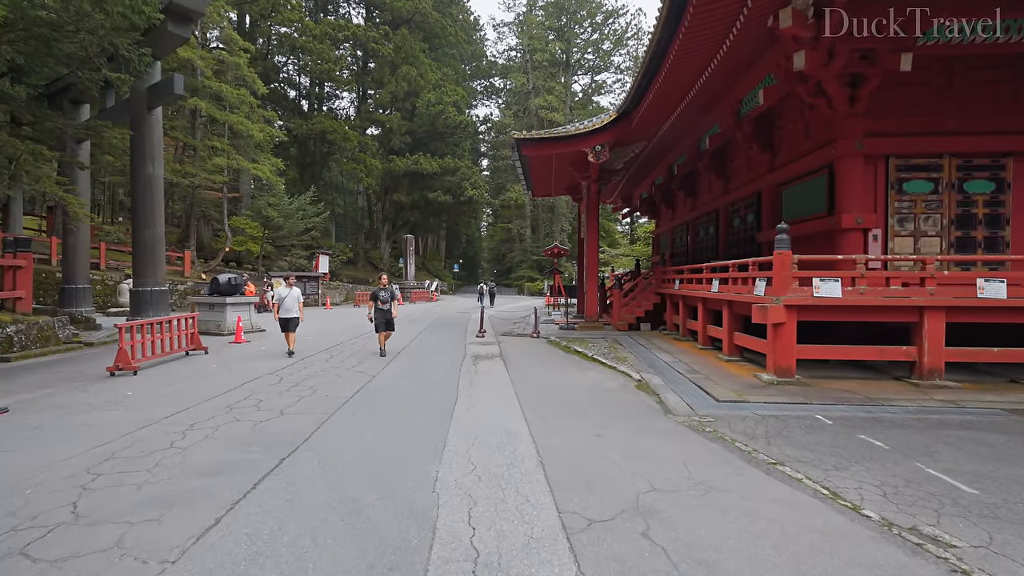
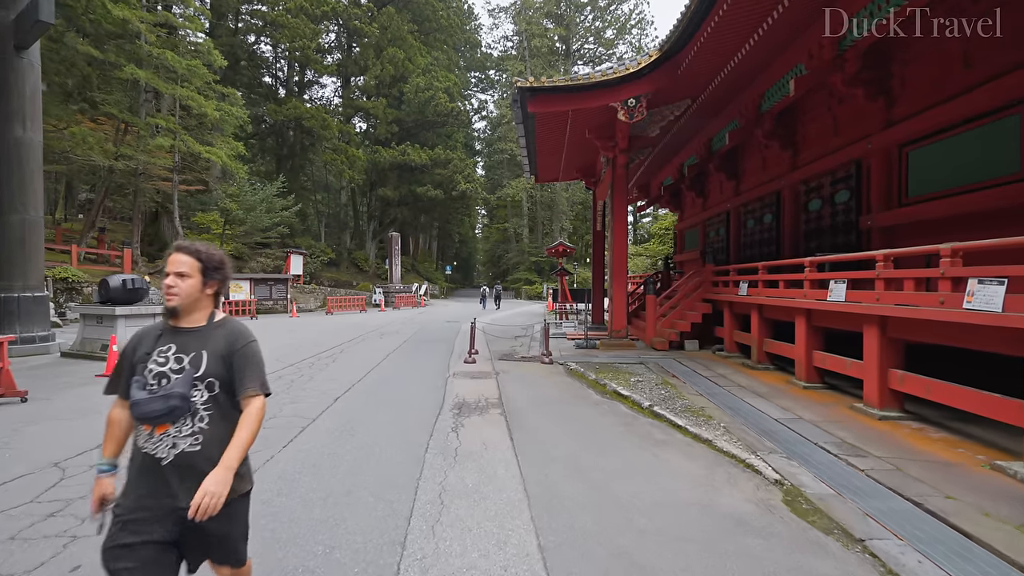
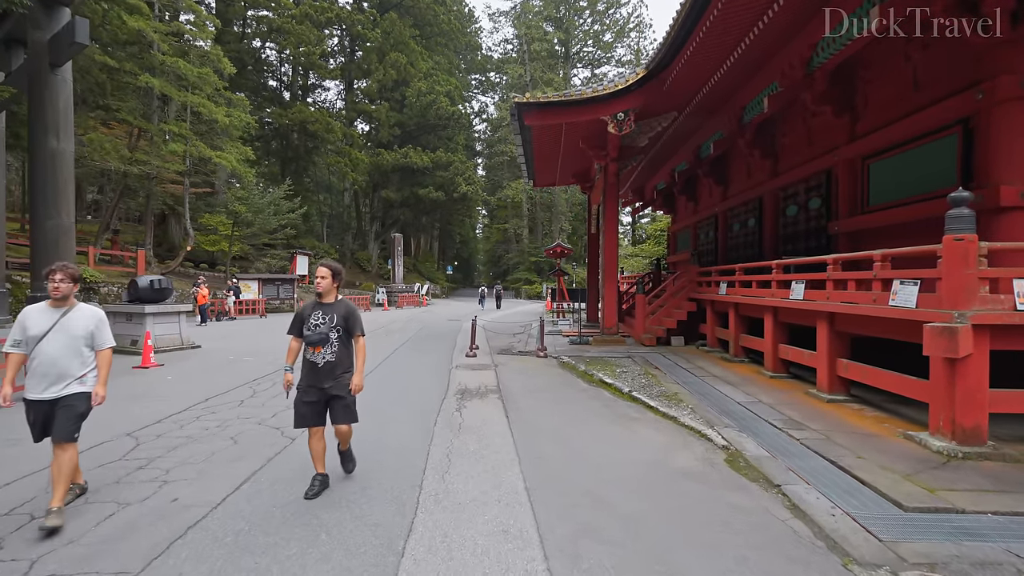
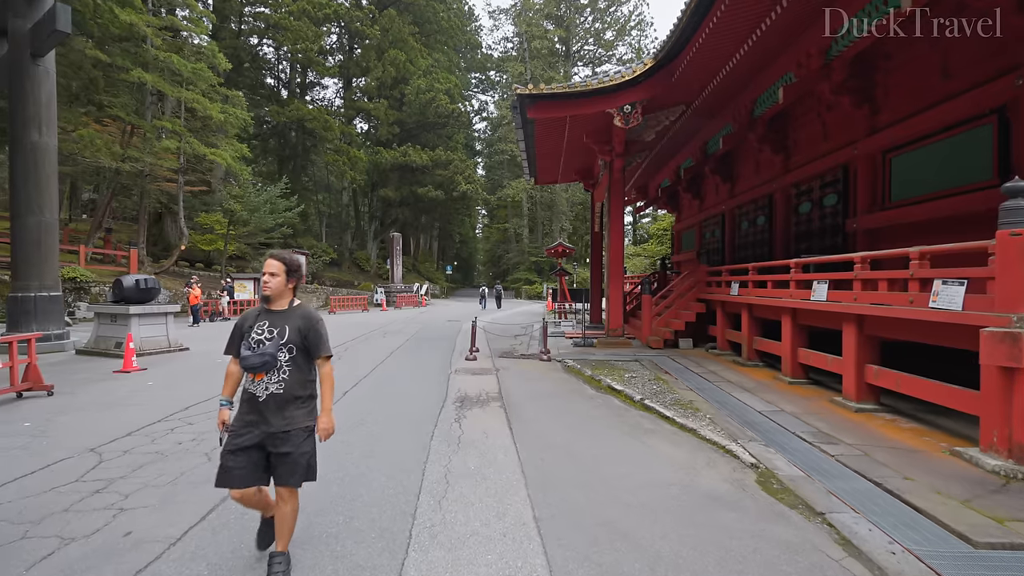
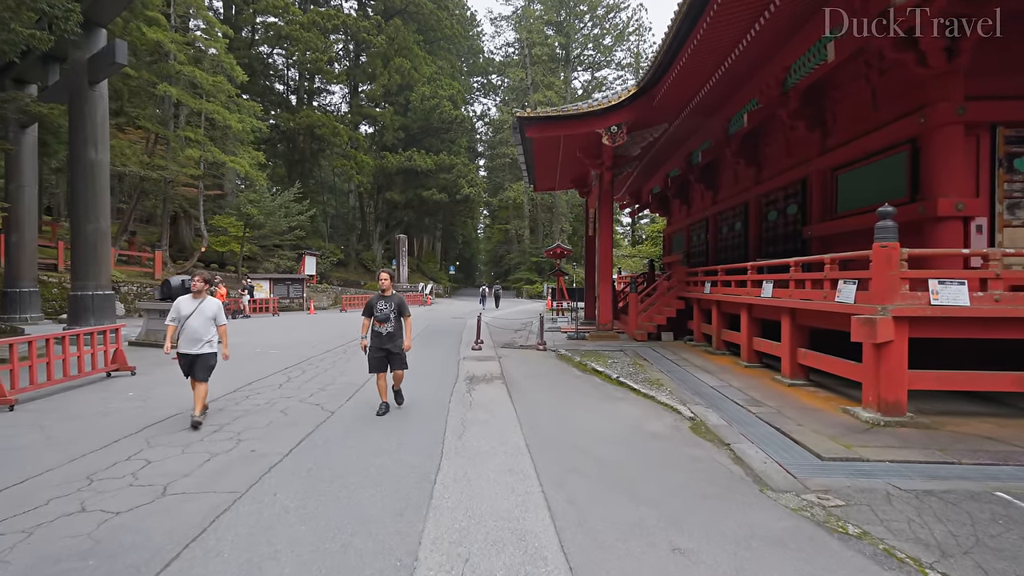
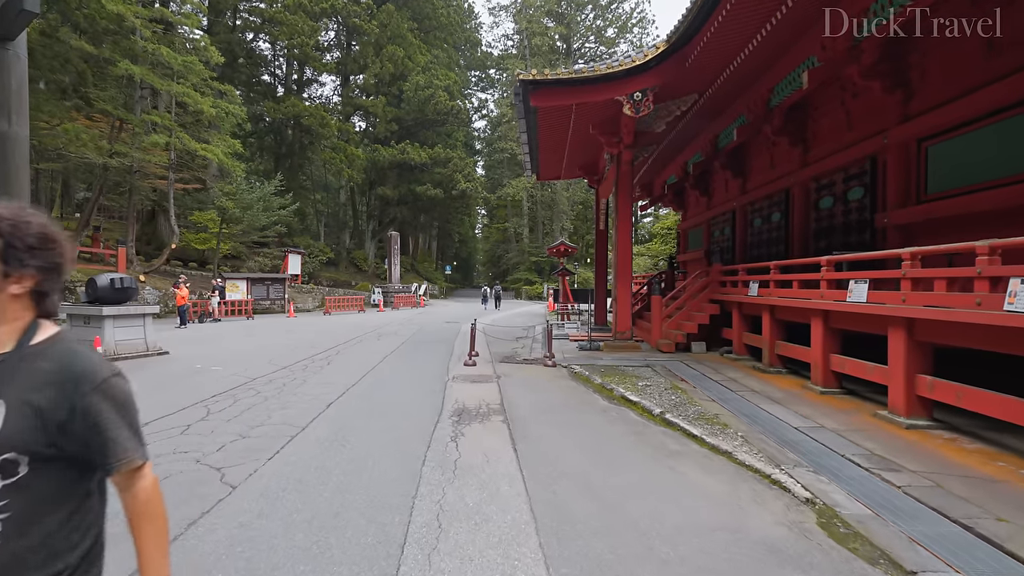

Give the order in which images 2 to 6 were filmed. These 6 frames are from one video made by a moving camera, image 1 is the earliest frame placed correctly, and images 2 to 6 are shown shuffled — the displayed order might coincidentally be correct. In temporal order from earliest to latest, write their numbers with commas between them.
5, 3, 4, 2, 6
